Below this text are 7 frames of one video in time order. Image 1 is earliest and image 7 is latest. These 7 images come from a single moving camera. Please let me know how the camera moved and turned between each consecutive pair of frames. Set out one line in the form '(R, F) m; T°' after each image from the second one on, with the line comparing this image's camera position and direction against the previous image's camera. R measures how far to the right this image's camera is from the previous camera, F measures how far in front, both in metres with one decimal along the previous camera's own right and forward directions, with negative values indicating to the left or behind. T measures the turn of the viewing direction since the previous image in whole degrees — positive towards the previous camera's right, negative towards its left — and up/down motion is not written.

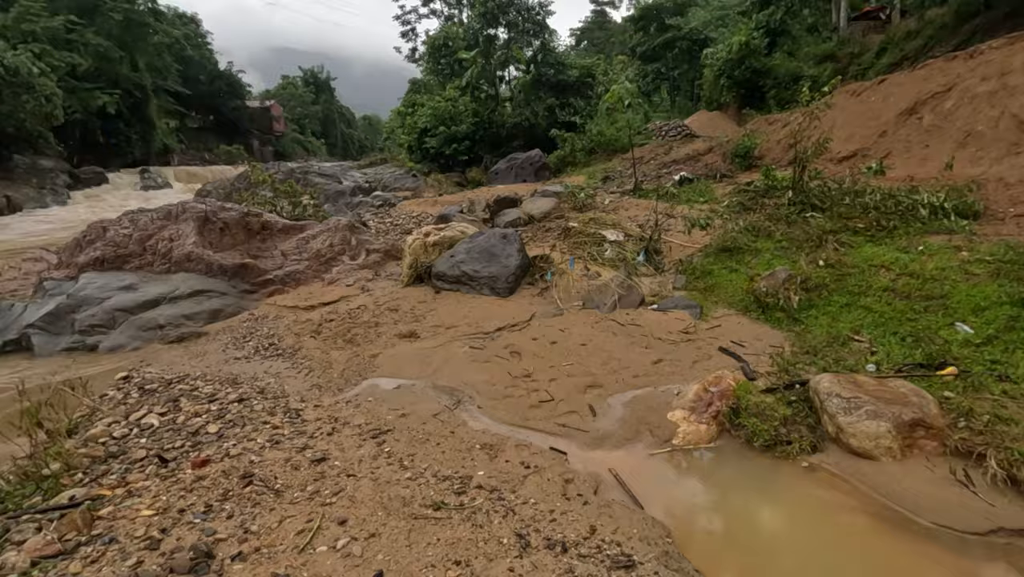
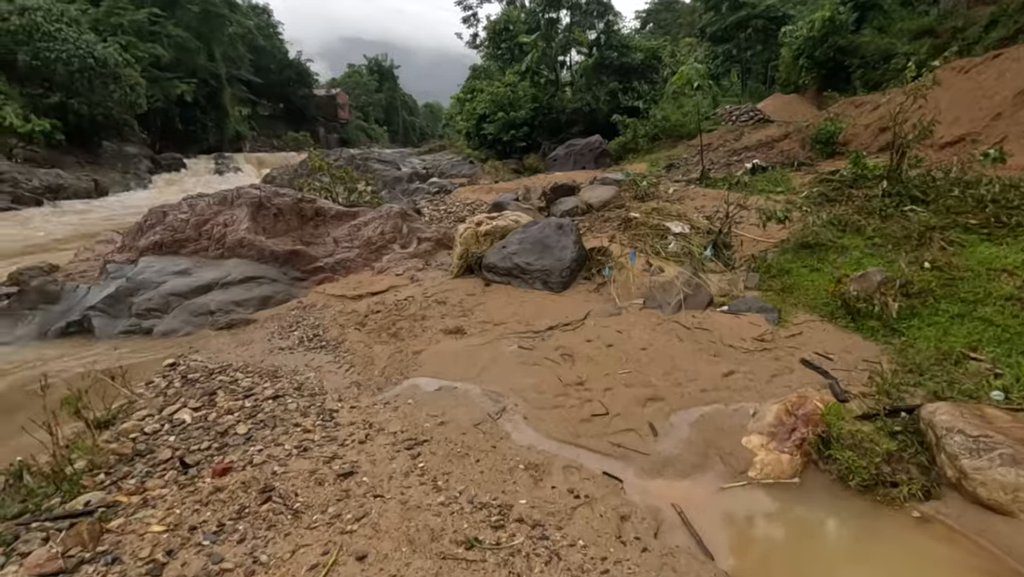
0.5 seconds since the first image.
(0.0, +0.4) m; -6°
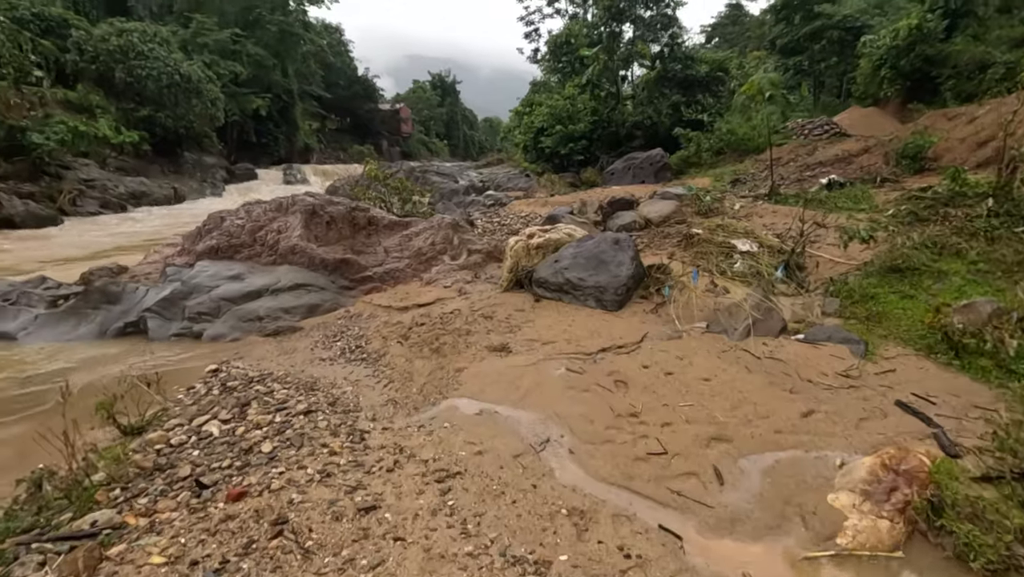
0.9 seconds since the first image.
(0.0, +0.3) m; -6°
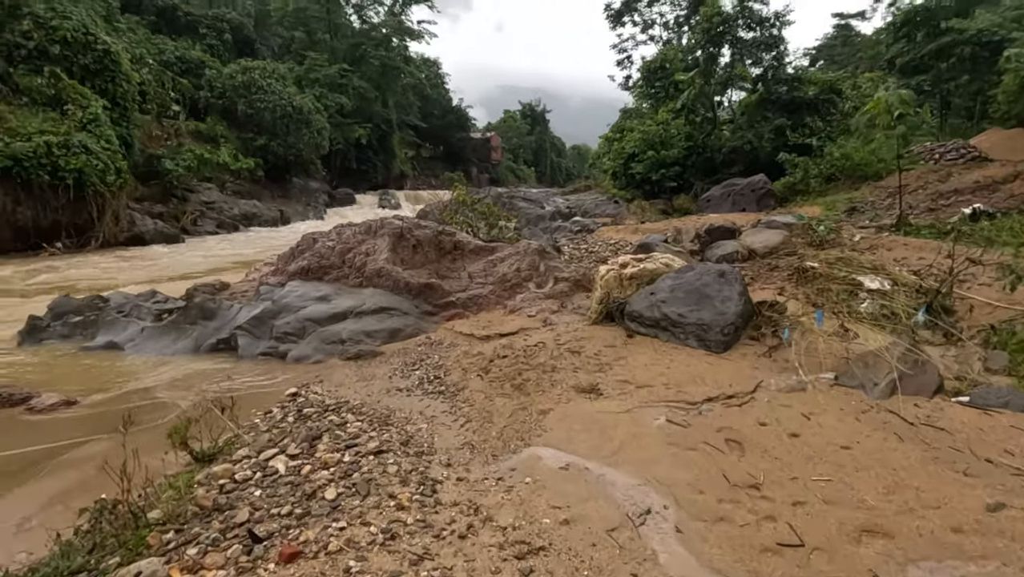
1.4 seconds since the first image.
(-0.1, +0.4) m; -9°
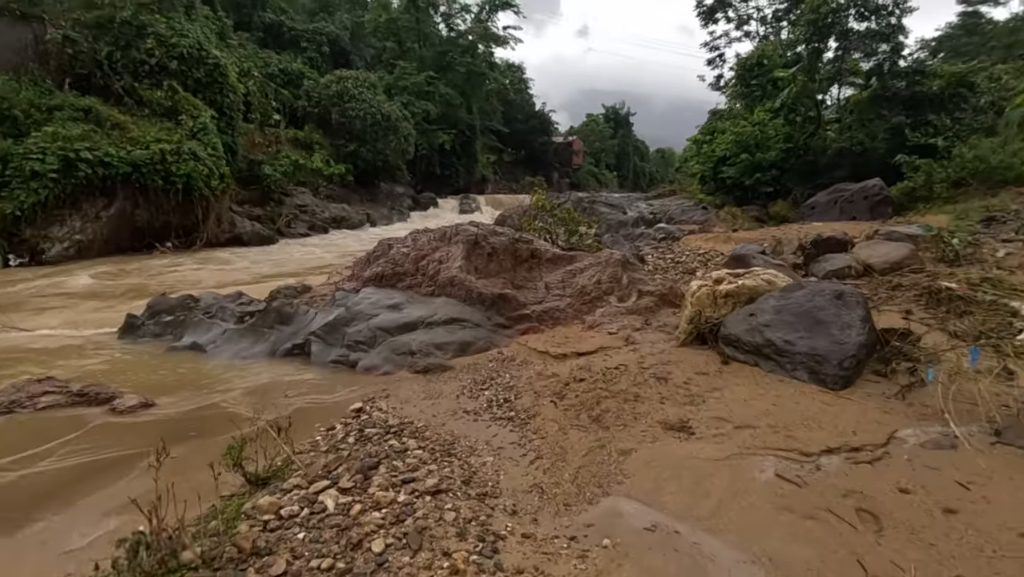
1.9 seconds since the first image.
(0.0, +0.4) m; -8°
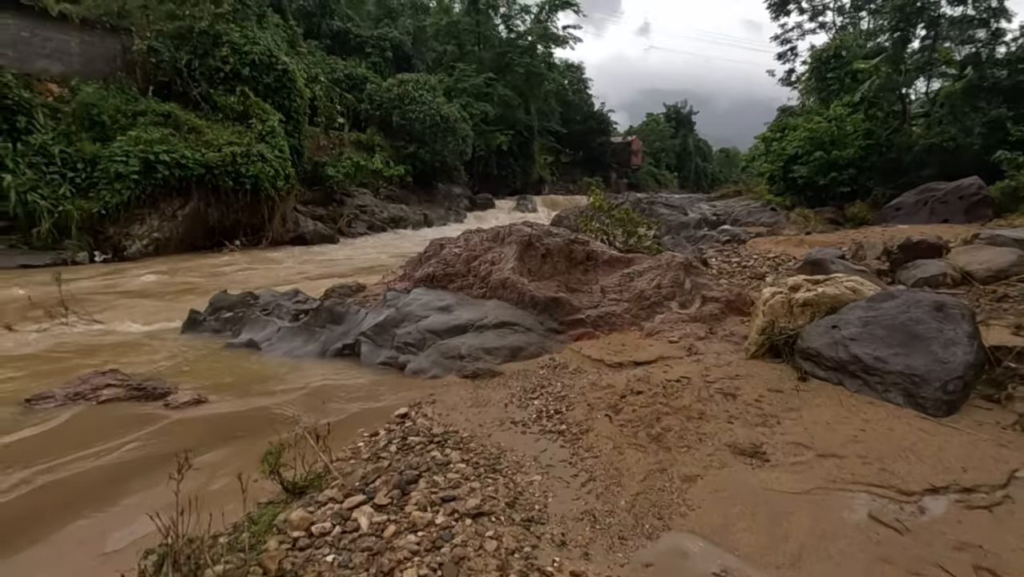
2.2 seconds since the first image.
(0.0, +0.3) m; -6°
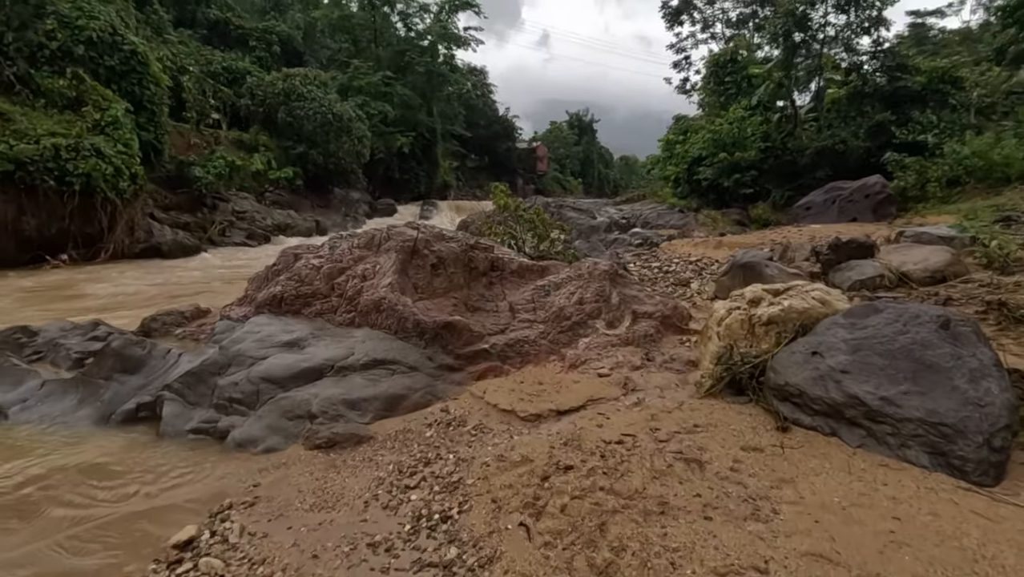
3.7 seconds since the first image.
(+0.3, +1.4) m; +10°
